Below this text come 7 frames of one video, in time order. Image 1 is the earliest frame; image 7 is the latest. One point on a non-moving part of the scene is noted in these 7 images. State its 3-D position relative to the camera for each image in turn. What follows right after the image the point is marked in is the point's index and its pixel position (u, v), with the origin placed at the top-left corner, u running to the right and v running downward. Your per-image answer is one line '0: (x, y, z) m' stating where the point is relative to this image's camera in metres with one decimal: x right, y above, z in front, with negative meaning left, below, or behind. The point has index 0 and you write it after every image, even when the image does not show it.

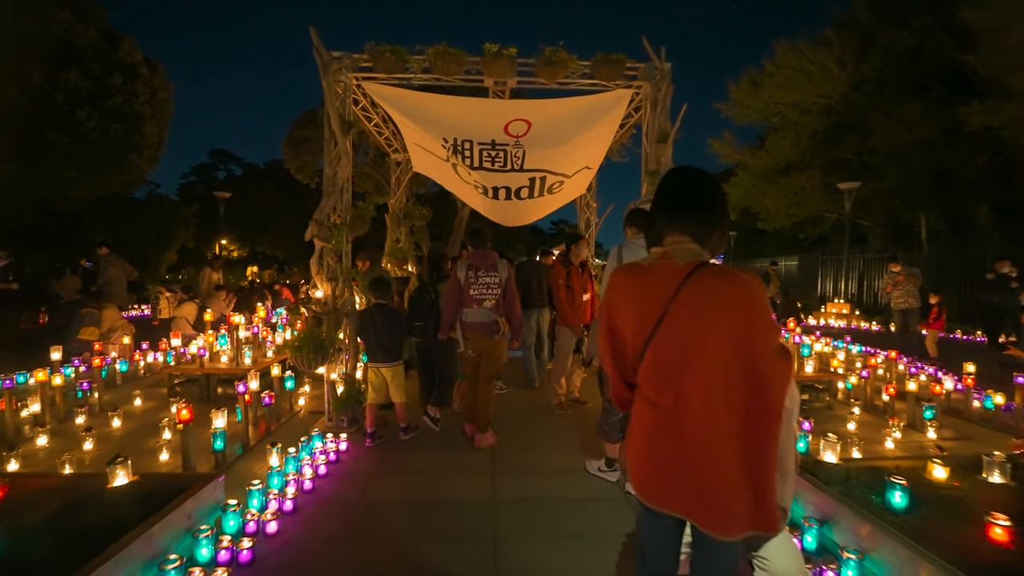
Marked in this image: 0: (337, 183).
0: (-1.7, +1.0, +6.3) m
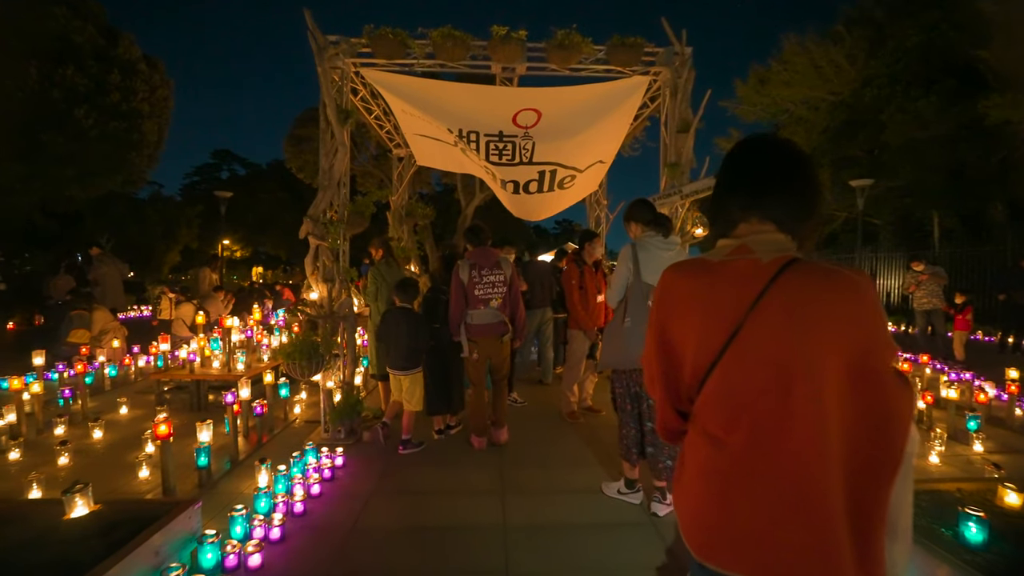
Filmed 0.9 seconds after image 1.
0: (-1.6, +1.0, +5.9) m
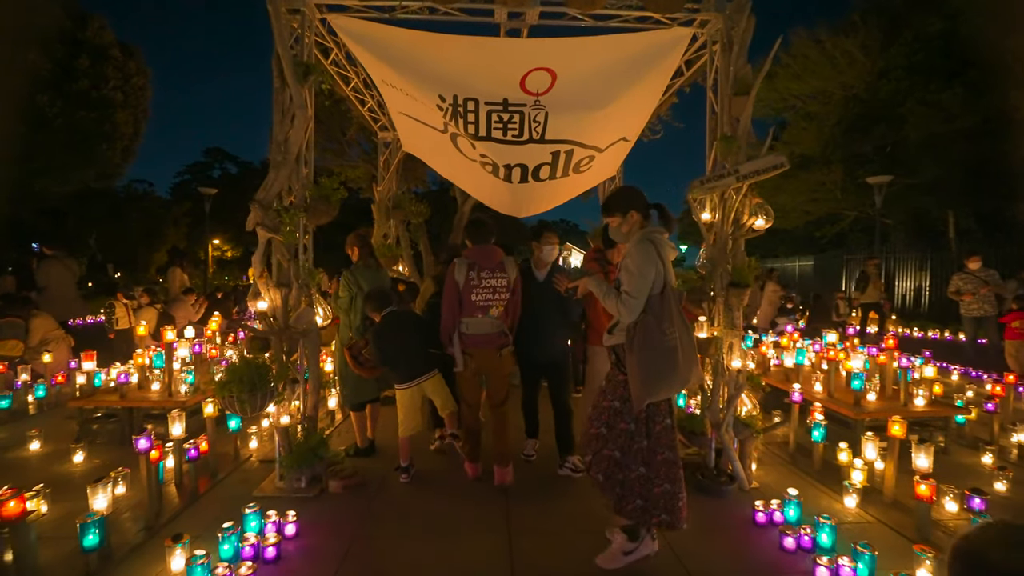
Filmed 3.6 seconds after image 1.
0: (-1.6, +1.0, +4.6) m
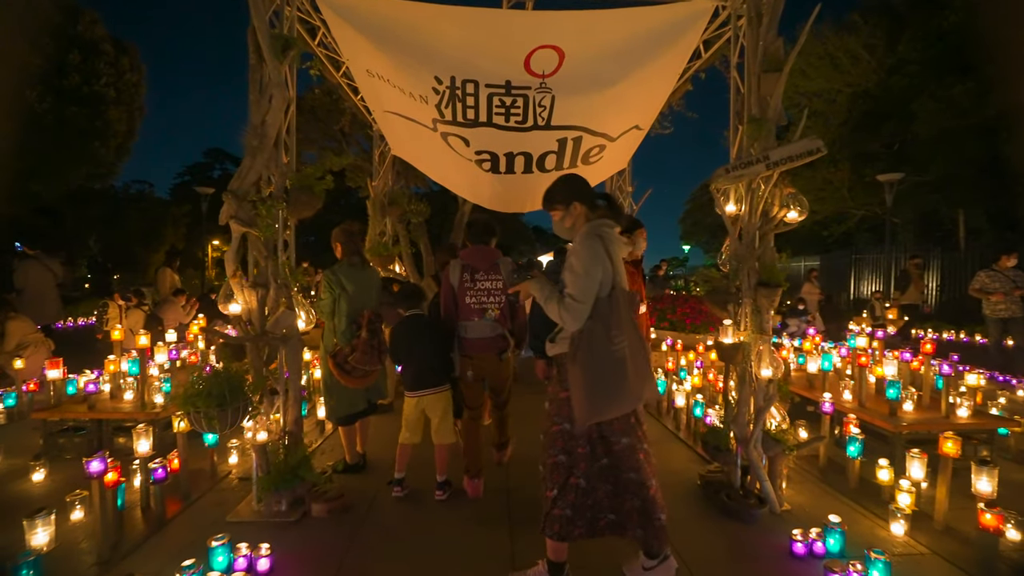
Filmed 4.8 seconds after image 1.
0: (-1.5, +1.0, +4.1) m
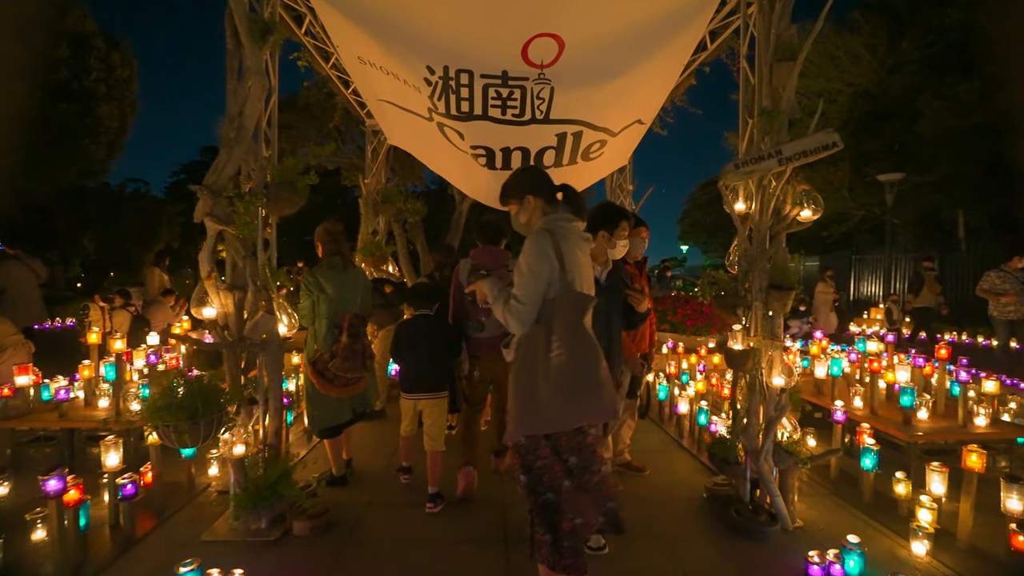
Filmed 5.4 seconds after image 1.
0: (-1.6, +0.9, +3.8) m
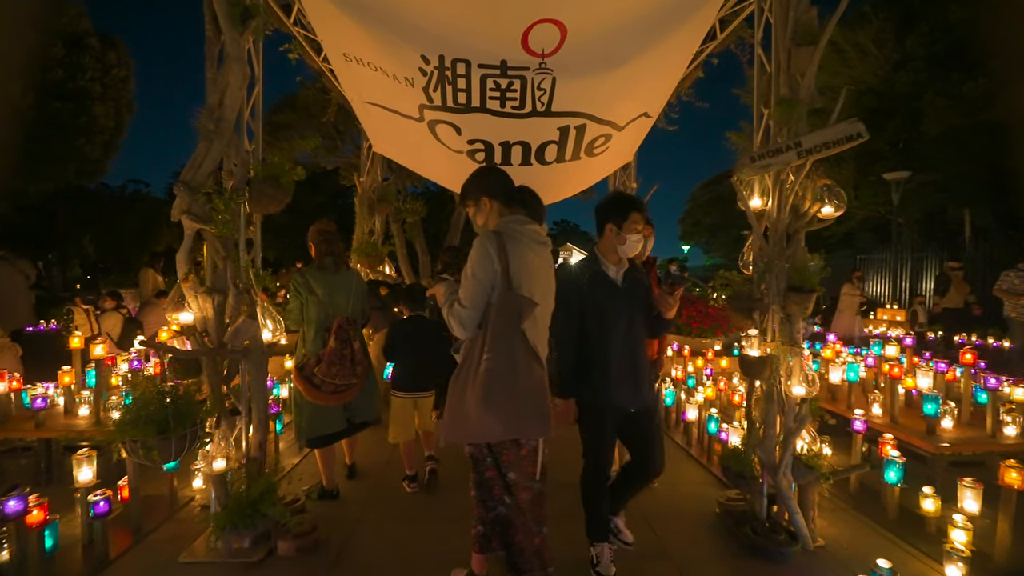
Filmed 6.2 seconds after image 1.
0: (-1.6, +0.9, +3.5) m
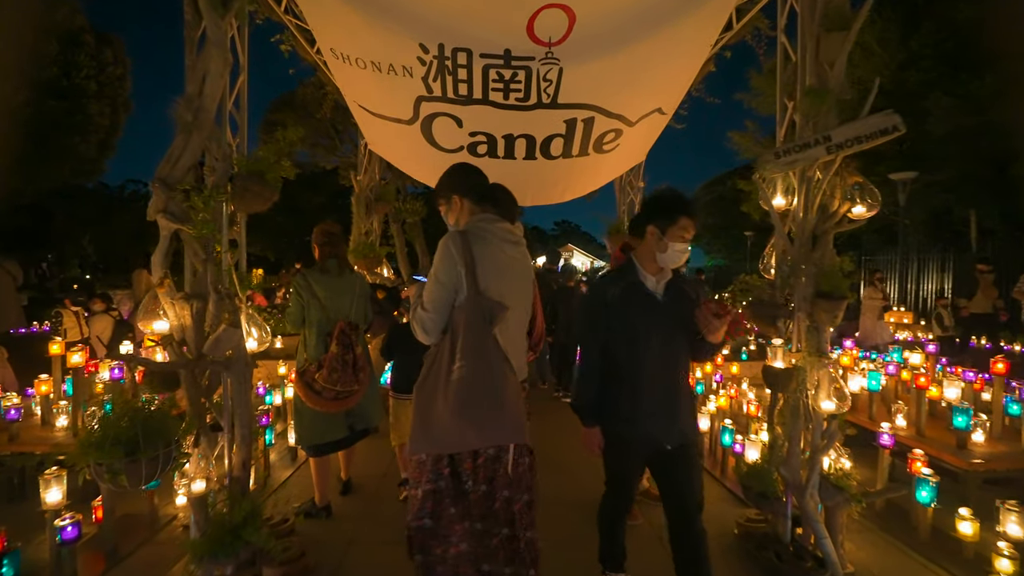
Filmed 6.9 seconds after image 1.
0: (-1.5, +0.9, +3.3) m
